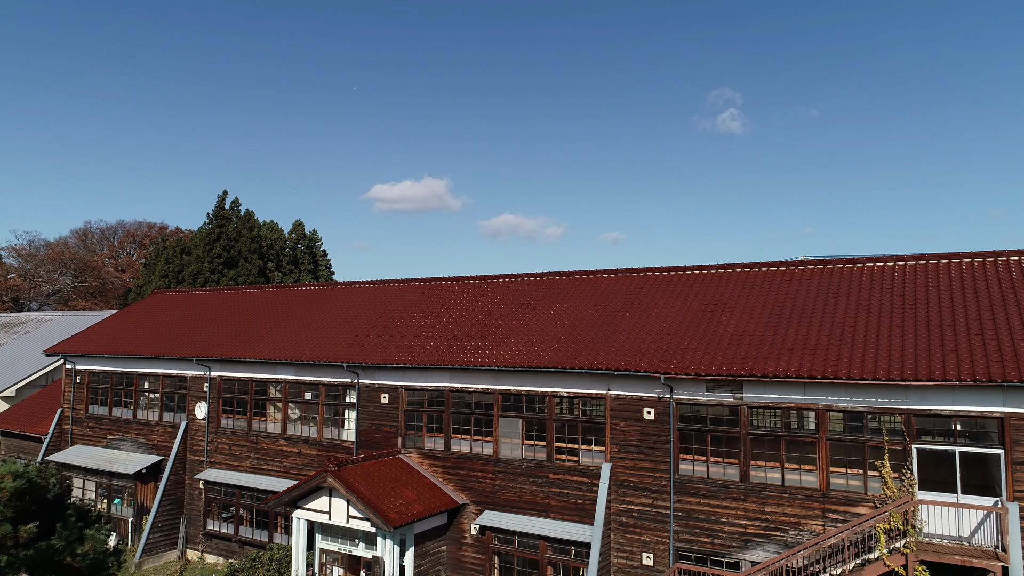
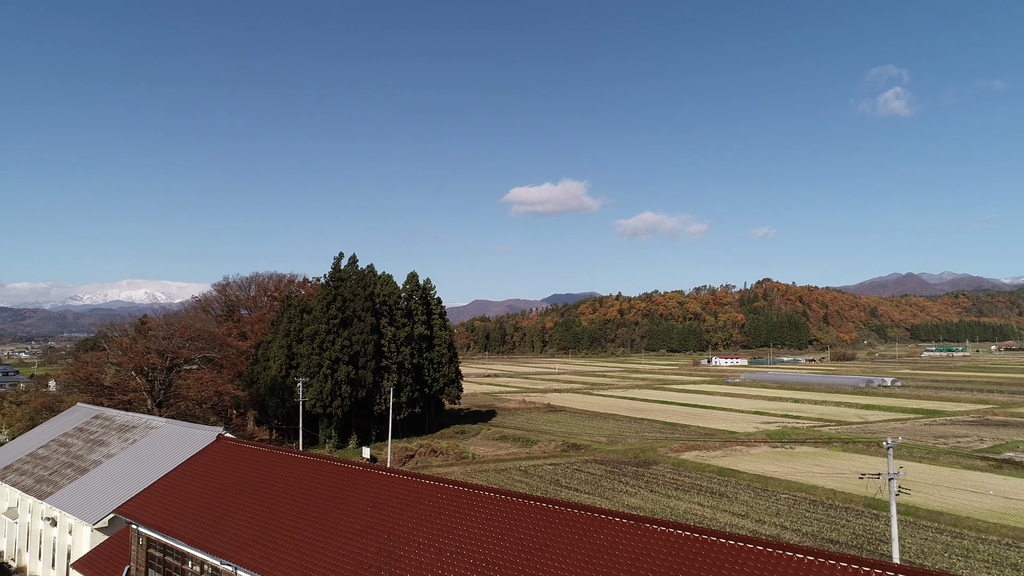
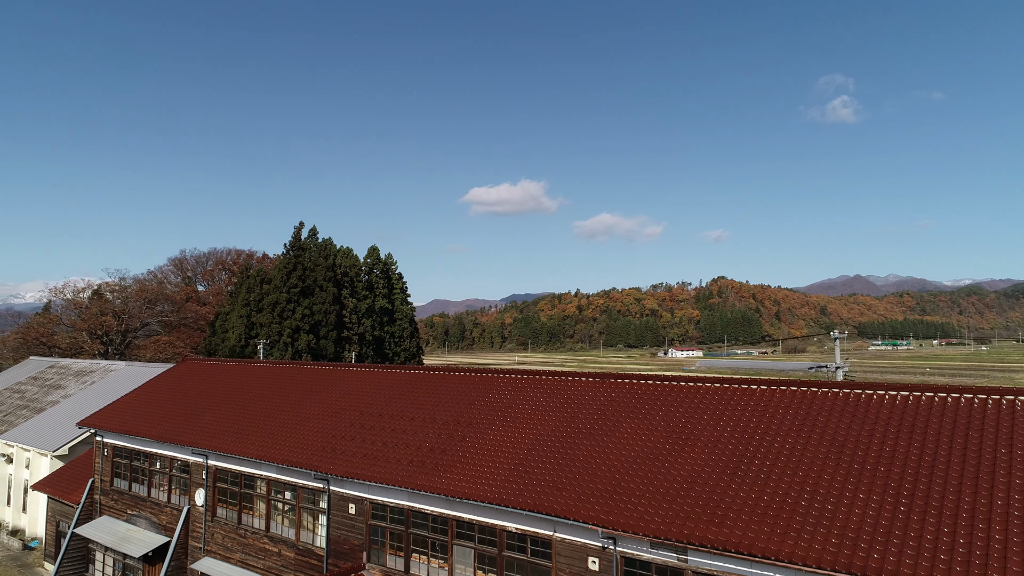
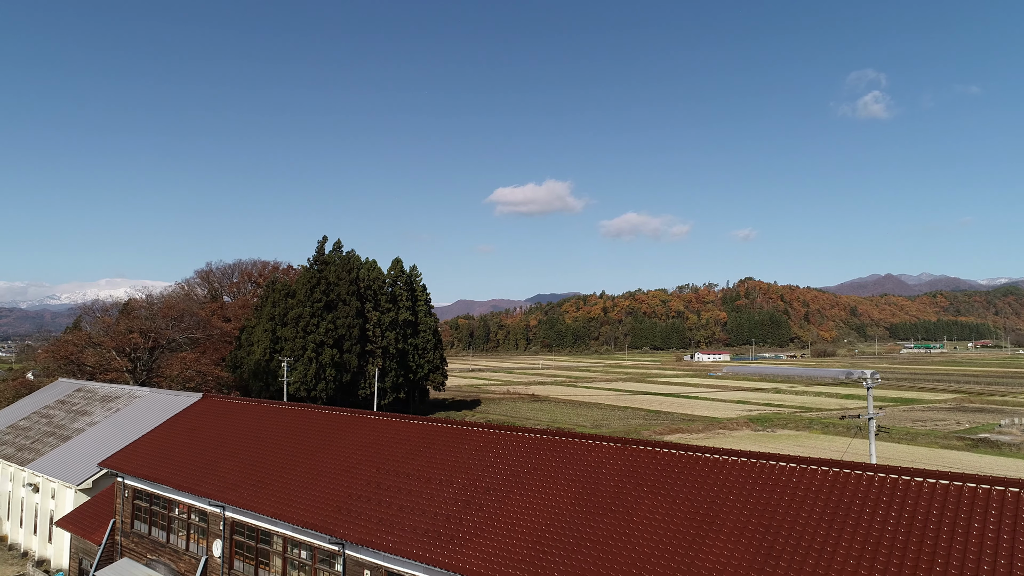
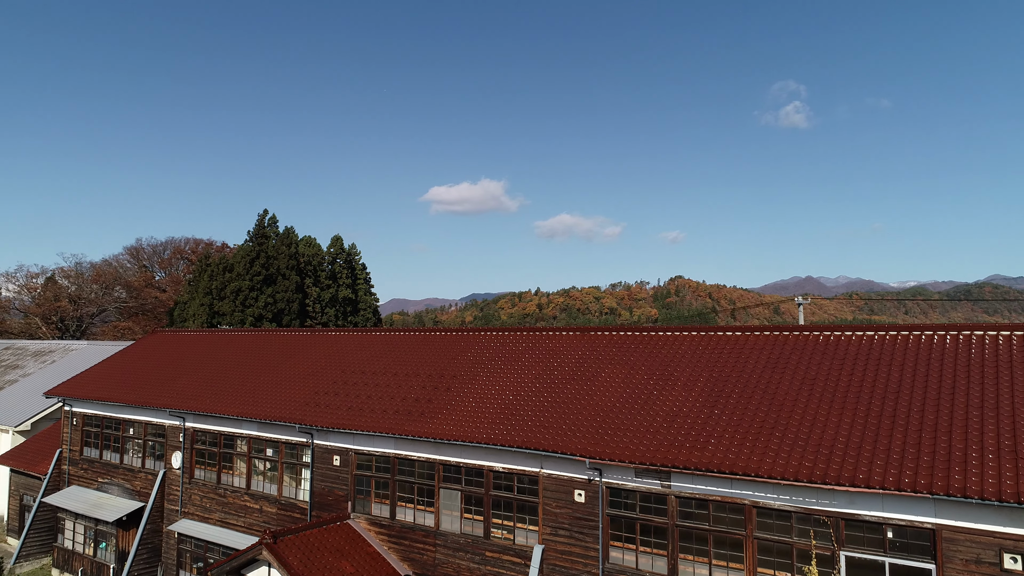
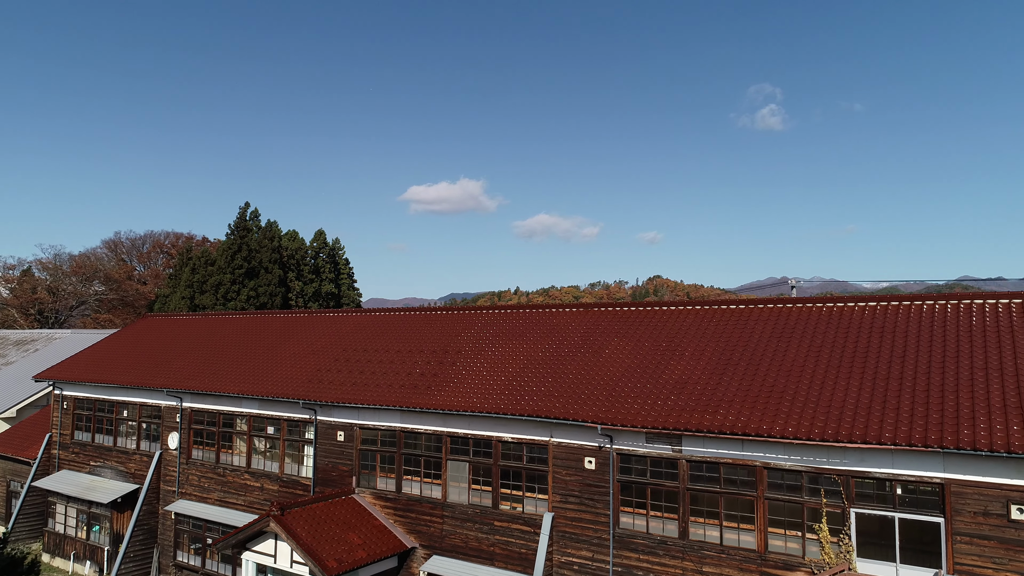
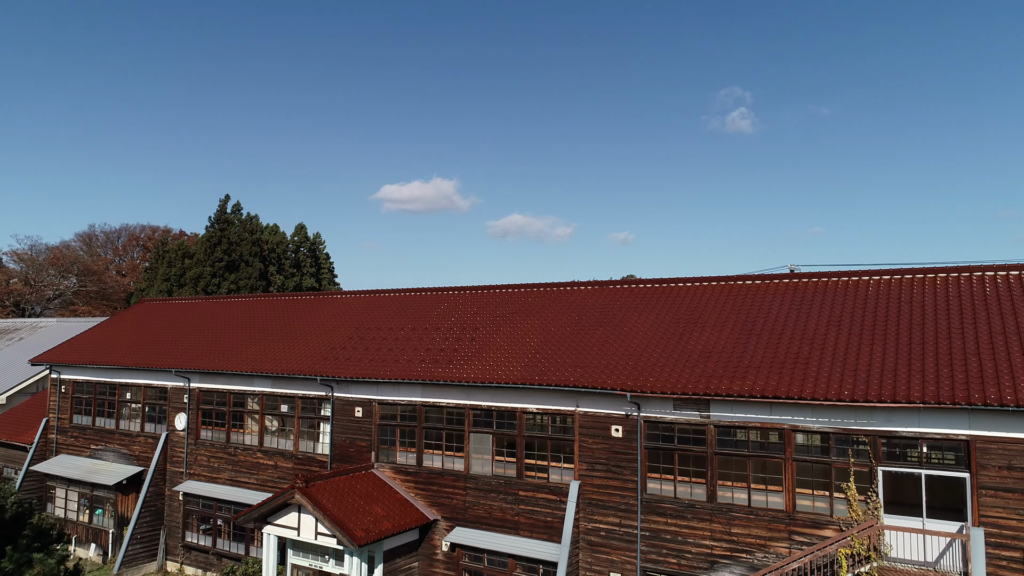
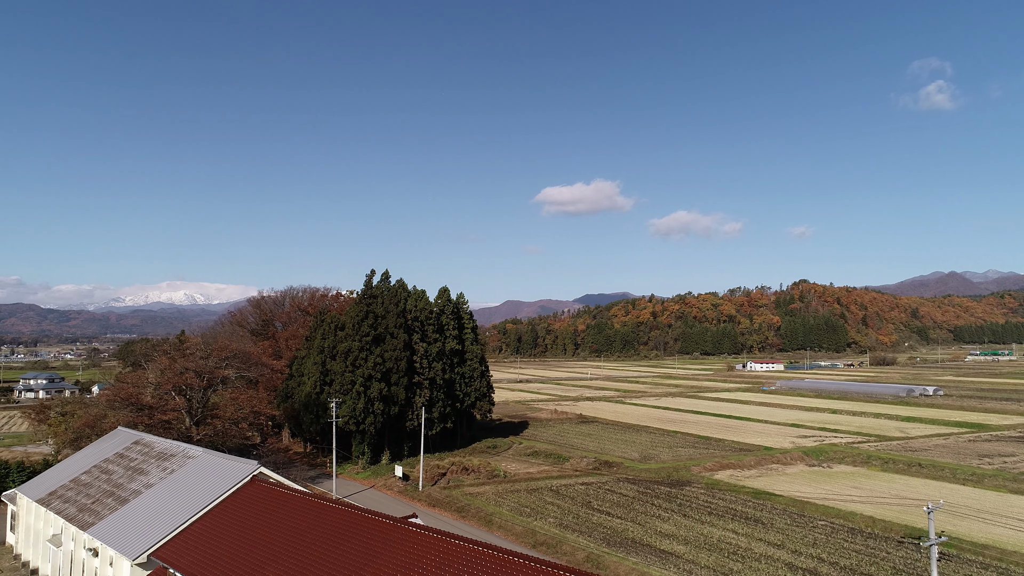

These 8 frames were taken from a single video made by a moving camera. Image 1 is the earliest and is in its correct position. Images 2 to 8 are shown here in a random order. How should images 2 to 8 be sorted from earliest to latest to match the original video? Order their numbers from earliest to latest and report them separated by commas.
7, 6, 5, 3, 4, 2, 8
